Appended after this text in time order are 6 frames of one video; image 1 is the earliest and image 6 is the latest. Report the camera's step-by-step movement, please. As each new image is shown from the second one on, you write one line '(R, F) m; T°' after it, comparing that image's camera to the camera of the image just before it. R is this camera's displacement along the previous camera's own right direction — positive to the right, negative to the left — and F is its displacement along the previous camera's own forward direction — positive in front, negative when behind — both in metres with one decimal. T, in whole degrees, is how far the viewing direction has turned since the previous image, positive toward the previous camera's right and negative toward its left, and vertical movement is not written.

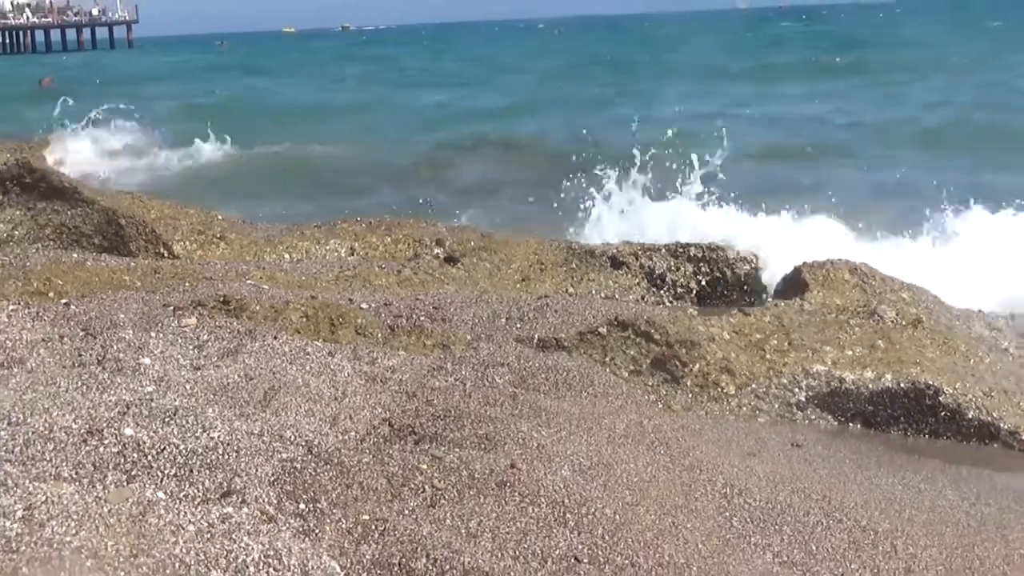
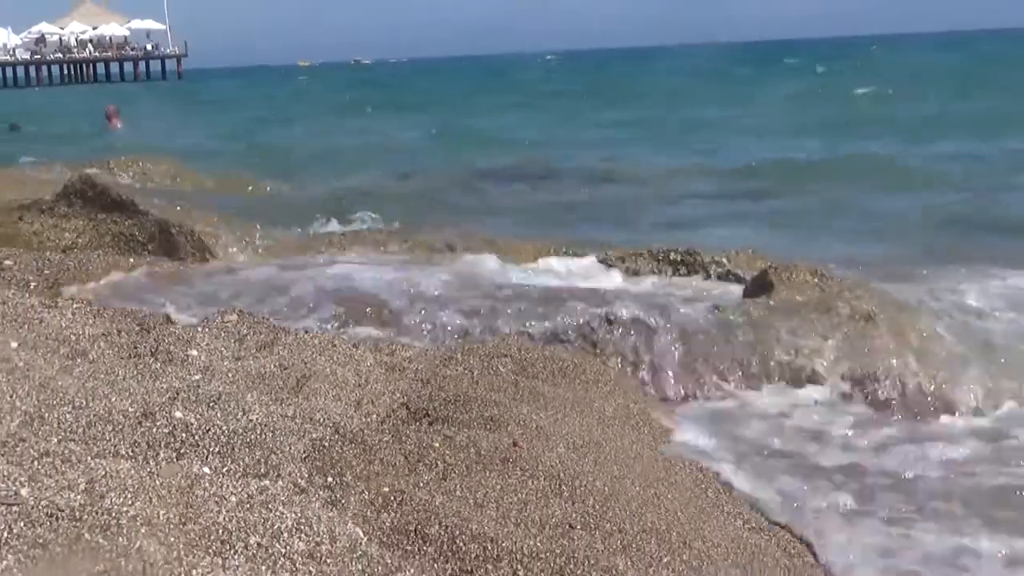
(0.0, -0.8) m; 0°
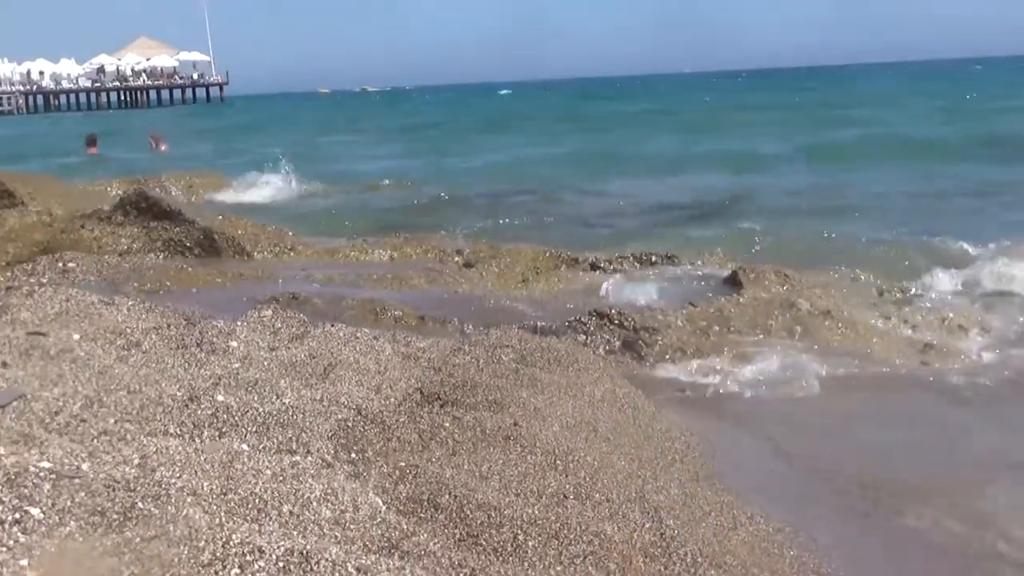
(+0.1, -0.9) m; 0°
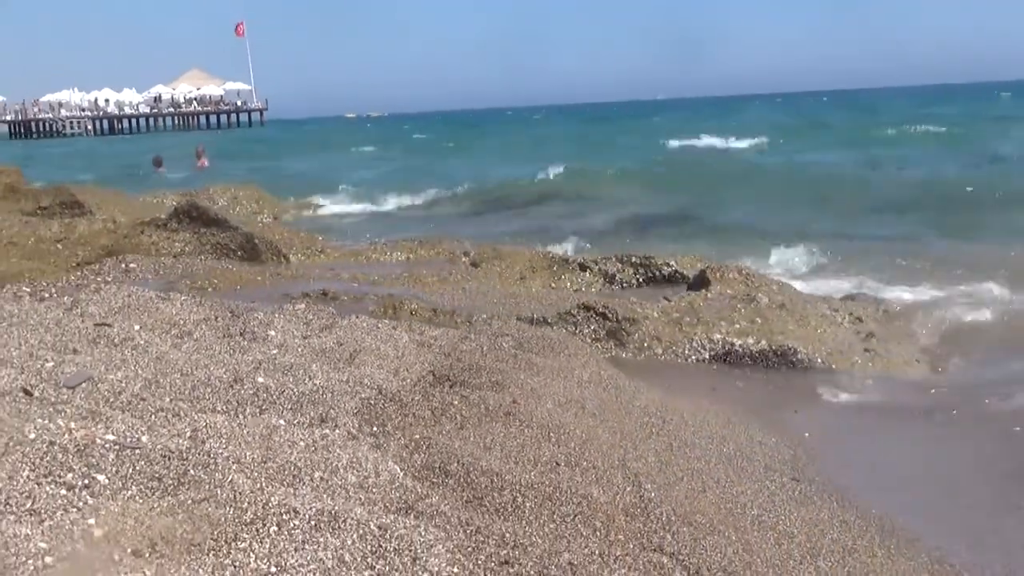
(+0.1, -1.2) m; -1°
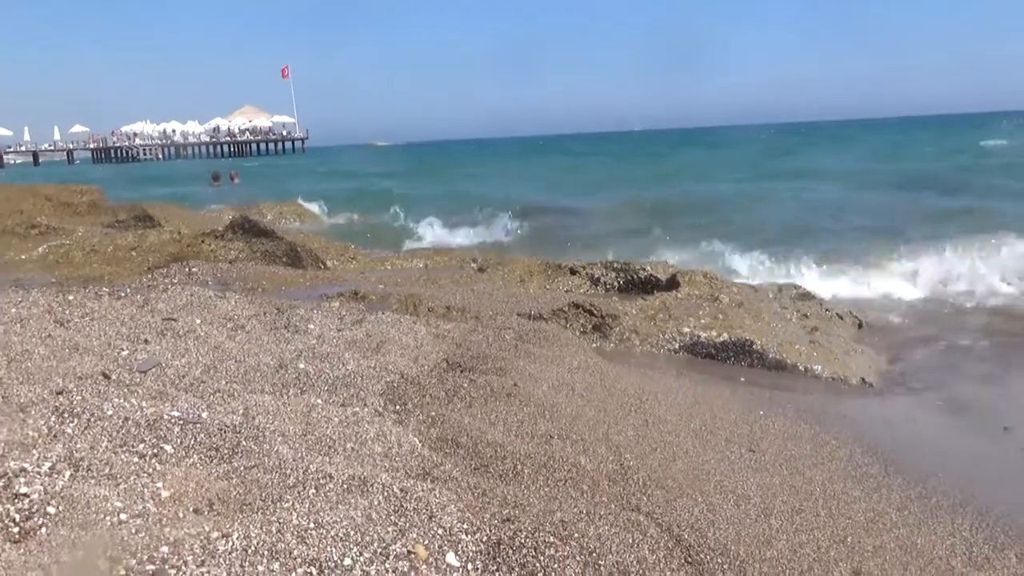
(+0.1, -1.7) m; -1°
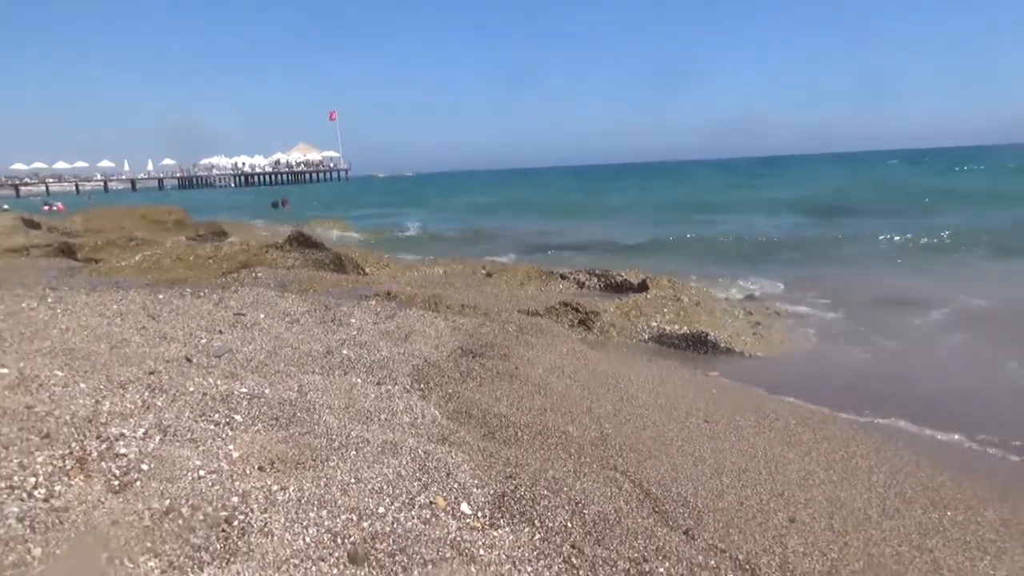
(+0.3, -2.5) m; -1°
